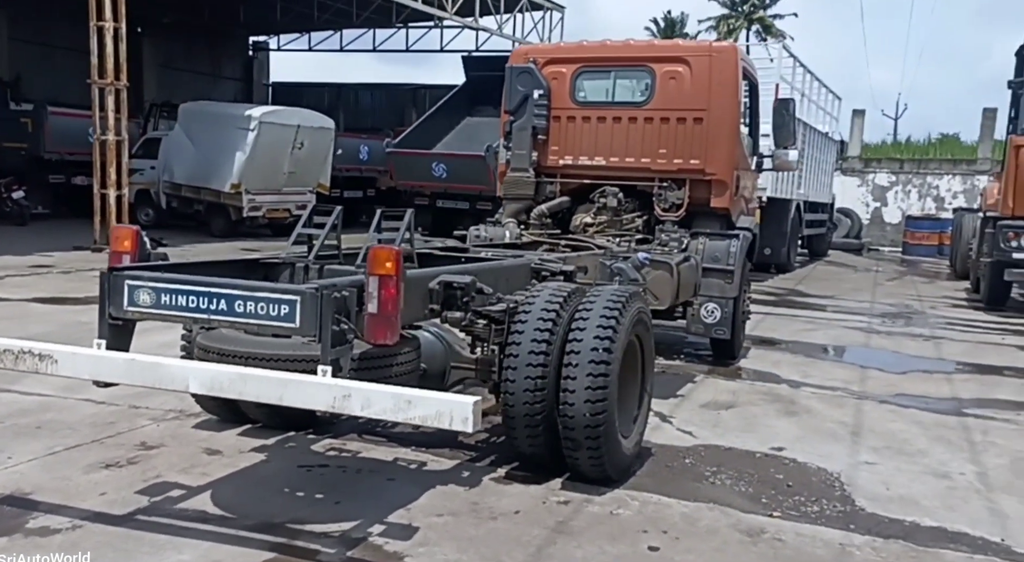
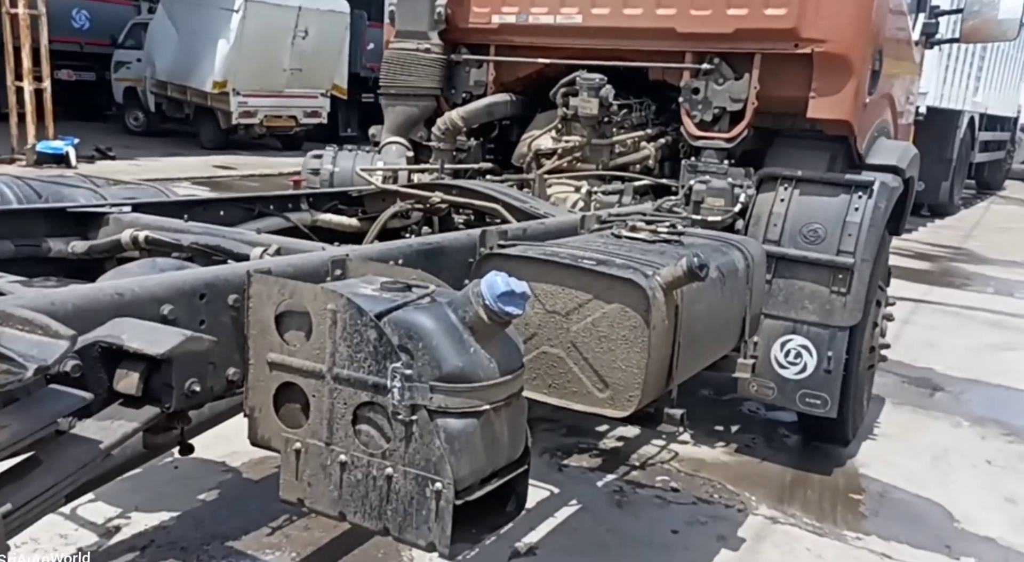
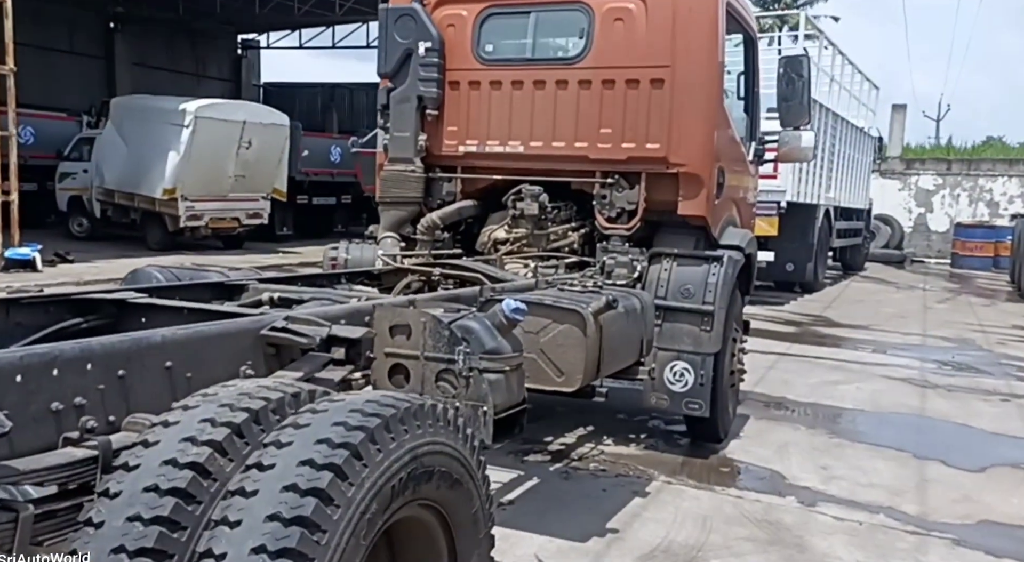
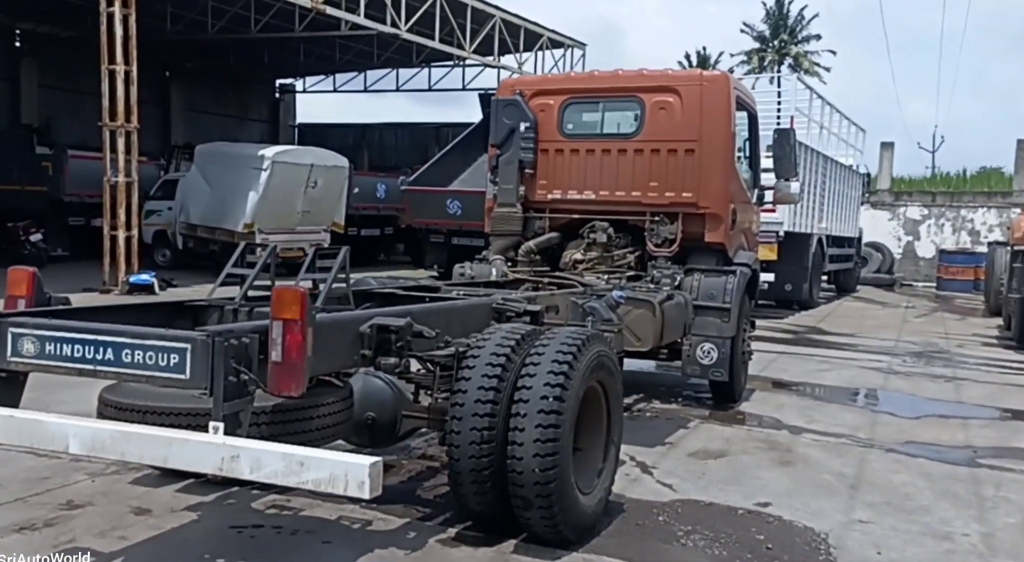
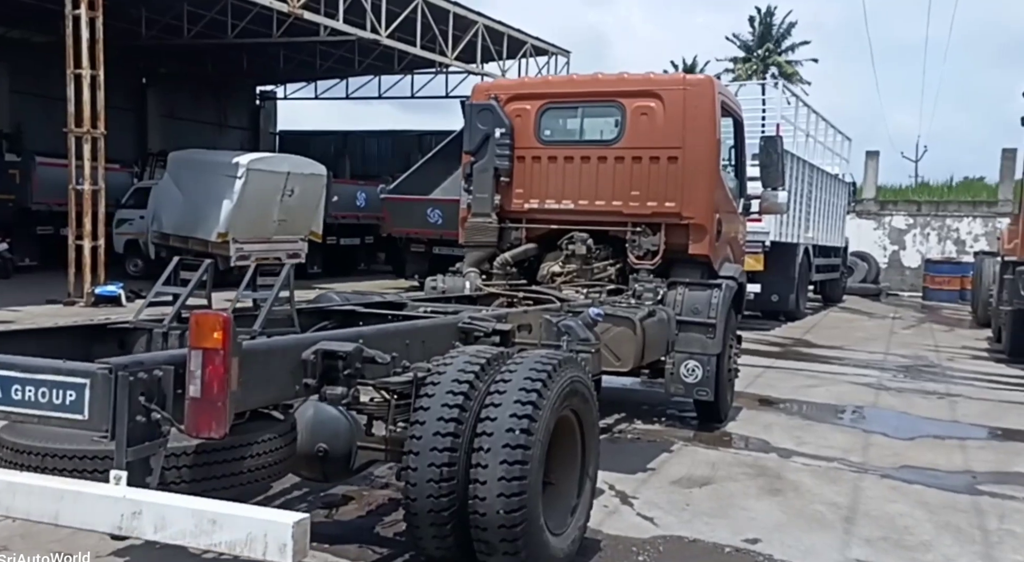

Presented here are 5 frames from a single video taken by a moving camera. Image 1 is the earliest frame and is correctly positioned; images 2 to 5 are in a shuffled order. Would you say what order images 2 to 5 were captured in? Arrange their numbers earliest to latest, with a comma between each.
4, 5, 3, 2
